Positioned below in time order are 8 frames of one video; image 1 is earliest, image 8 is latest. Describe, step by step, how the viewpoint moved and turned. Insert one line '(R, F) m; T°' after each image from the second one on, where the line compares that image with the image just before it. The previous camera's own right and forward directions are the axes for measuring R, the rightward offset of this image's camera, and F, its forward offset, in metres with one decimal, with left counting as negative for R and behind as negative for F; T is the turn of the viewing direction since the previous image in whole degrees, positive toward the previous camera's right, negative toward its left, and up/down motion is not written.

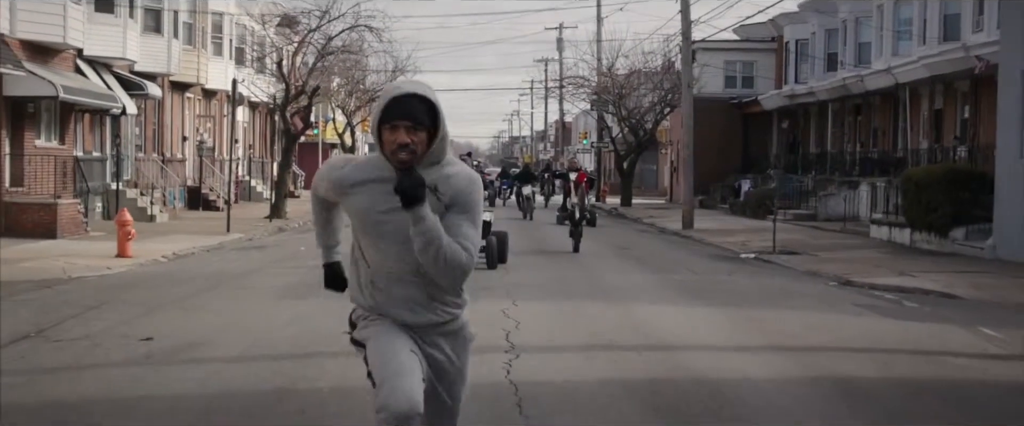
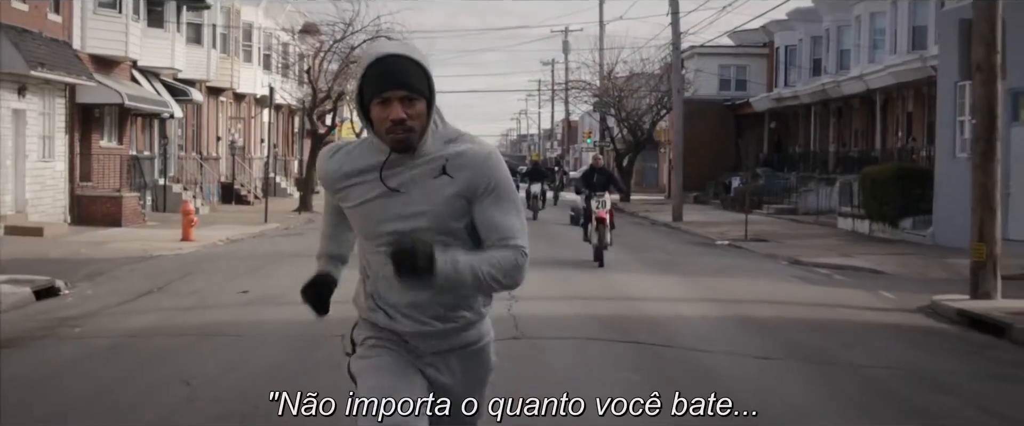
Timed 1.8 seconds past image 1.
(+0.1, -3.5) m; 0°
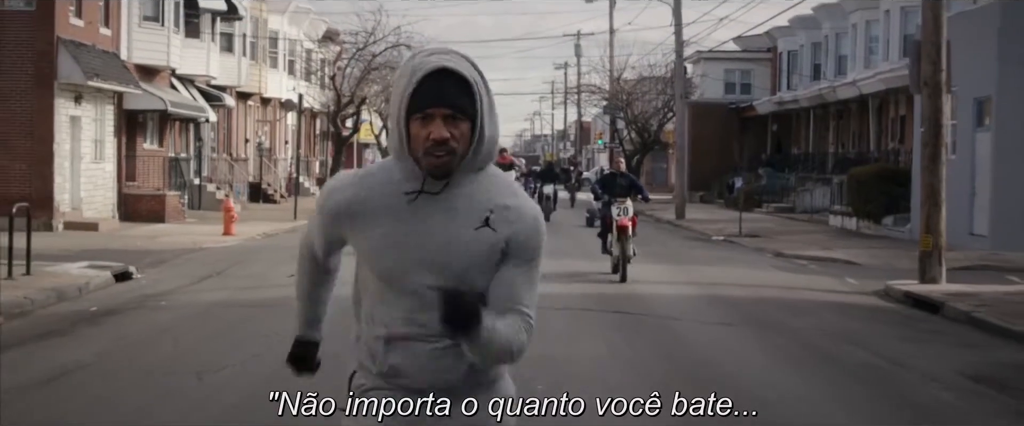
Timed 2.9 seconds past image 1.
(+0.1, -2.3) m; -1°
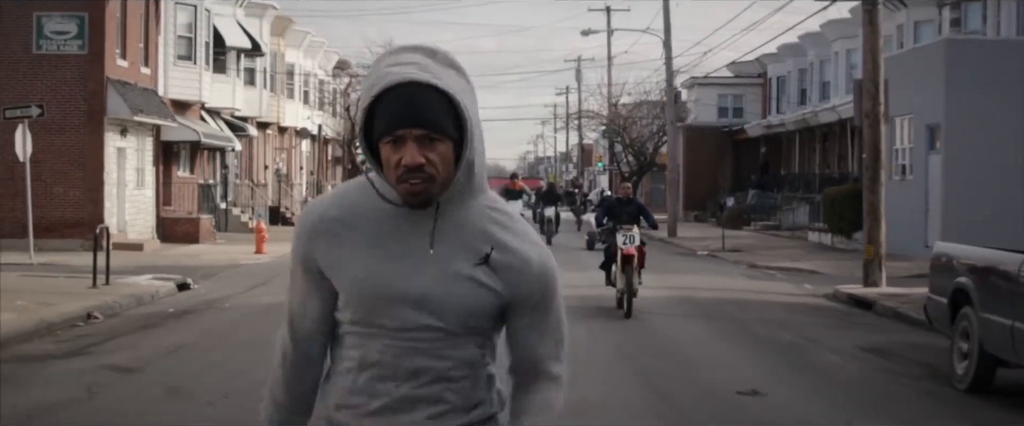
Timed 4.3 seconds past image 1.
(0.0, -2.9) m; 0°
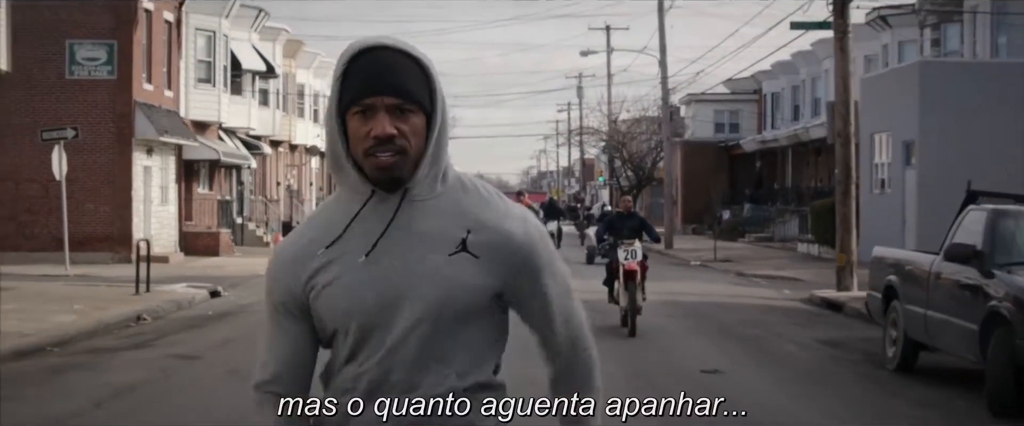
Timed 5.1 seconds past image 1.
(0.0, -1.9) m; 0°
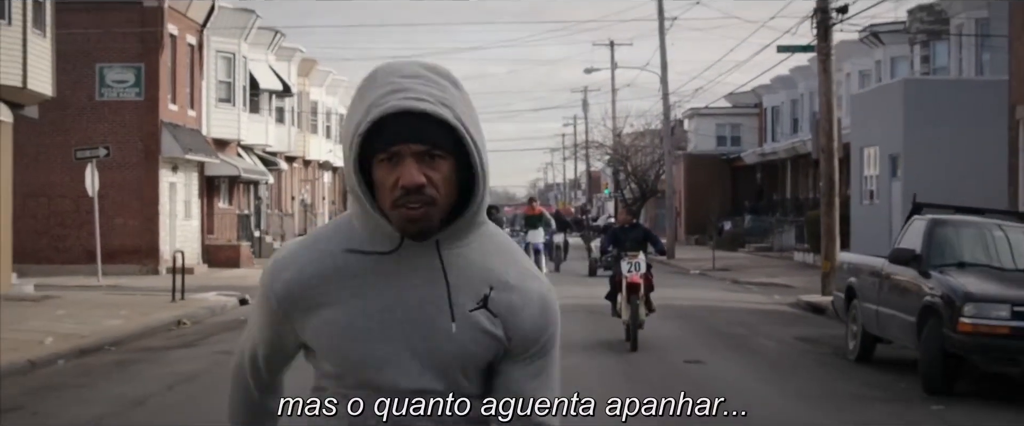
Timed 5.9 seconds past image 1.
(0.0, -1.6) m; 0°
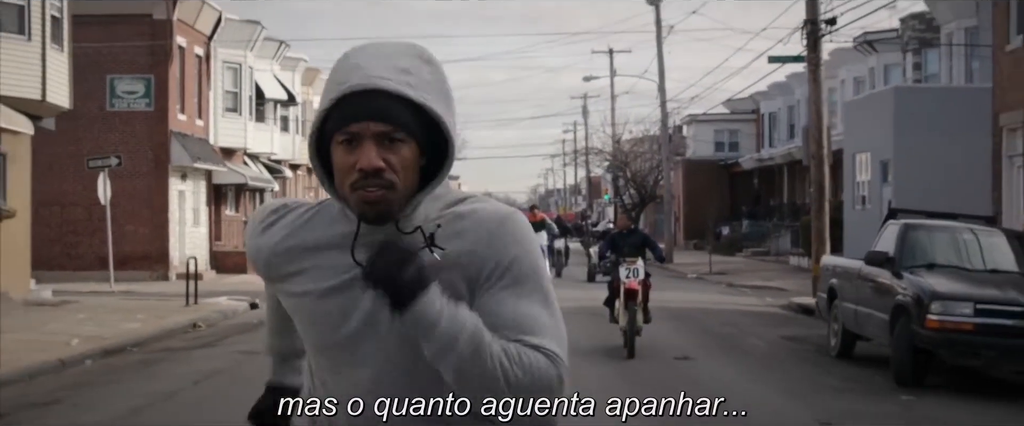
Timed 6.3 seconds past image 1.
(0.0, -0.8) m; 0°
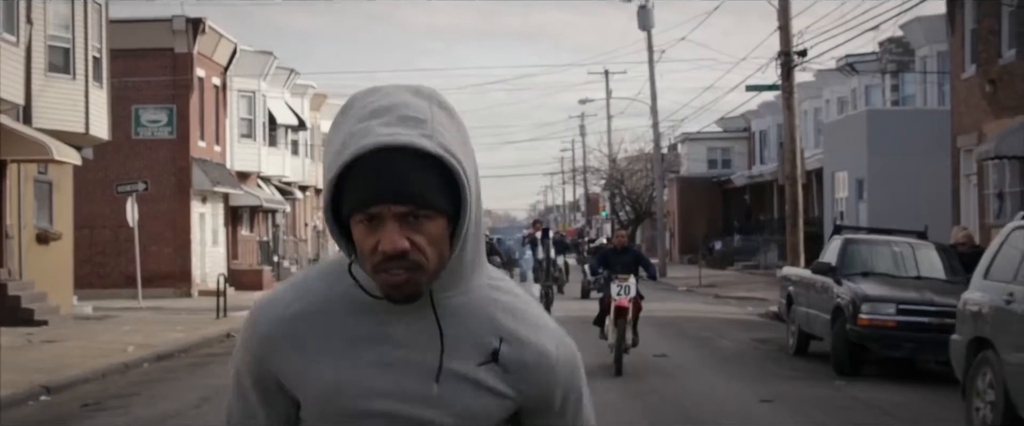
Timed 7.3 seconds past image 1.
(0.0, -2.2) m; 0°
